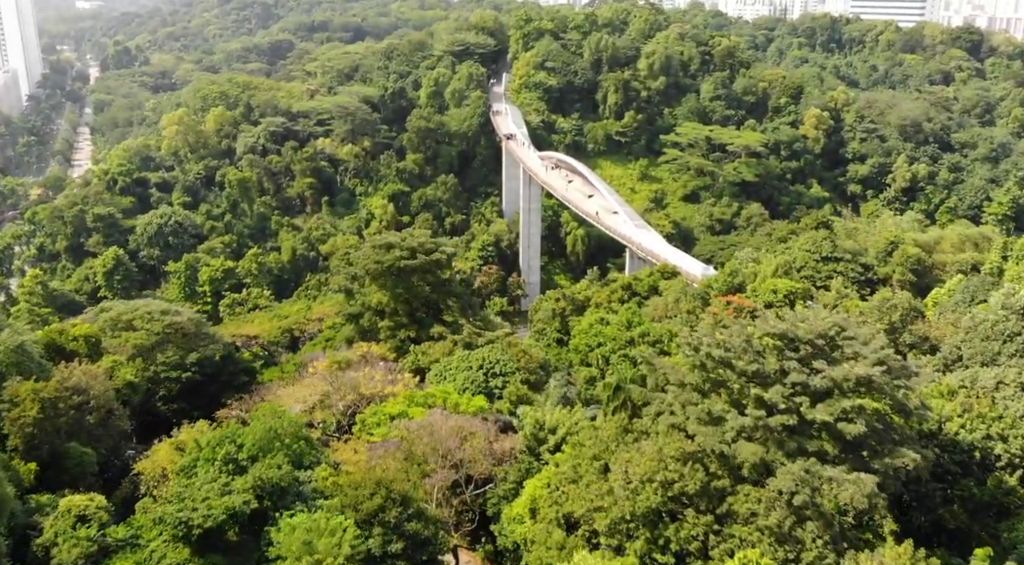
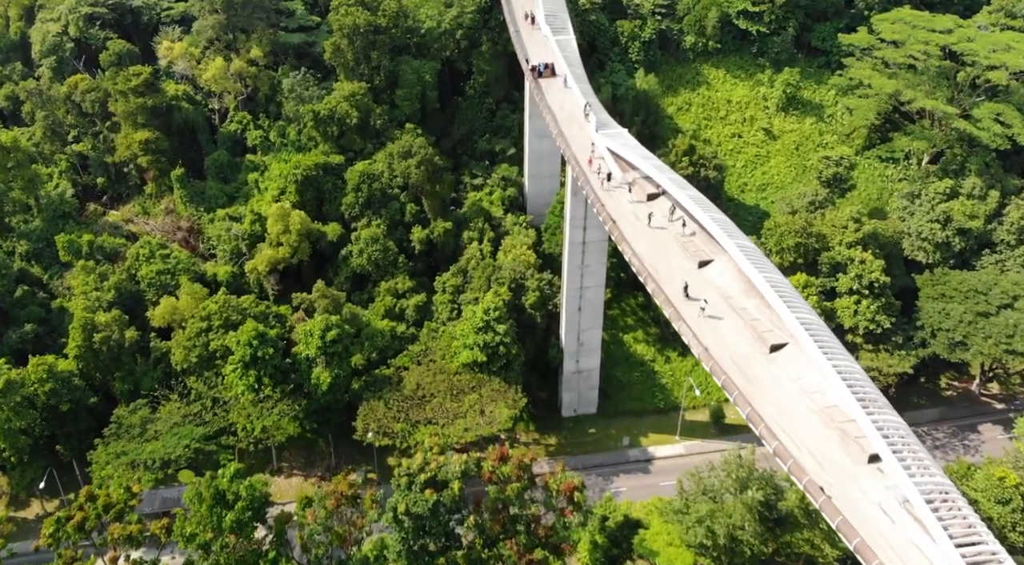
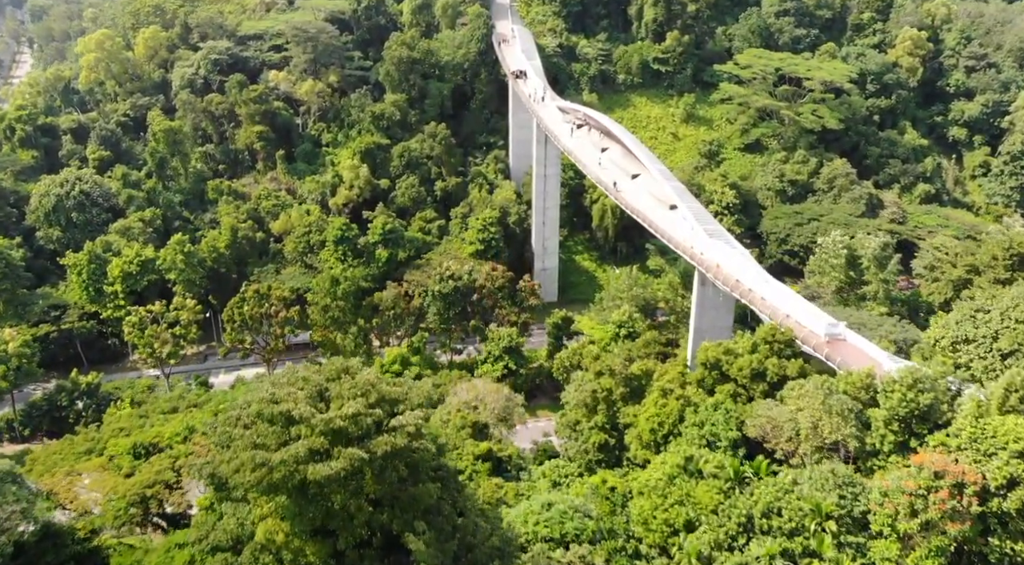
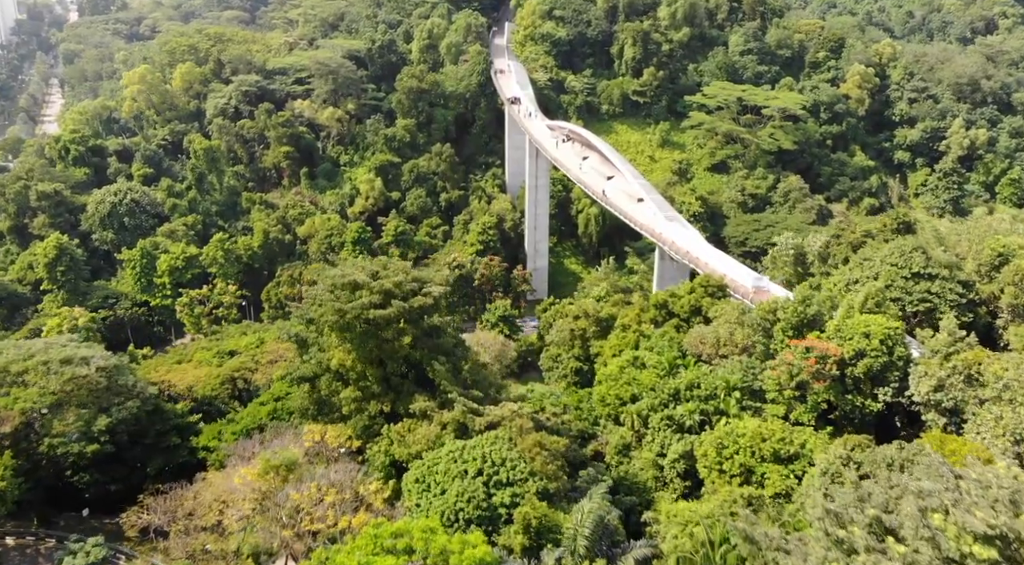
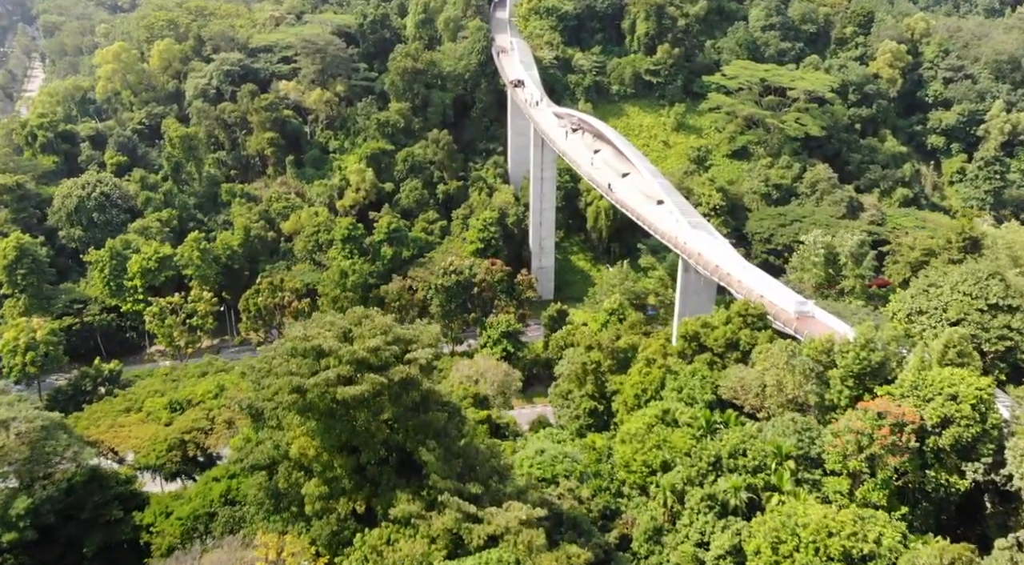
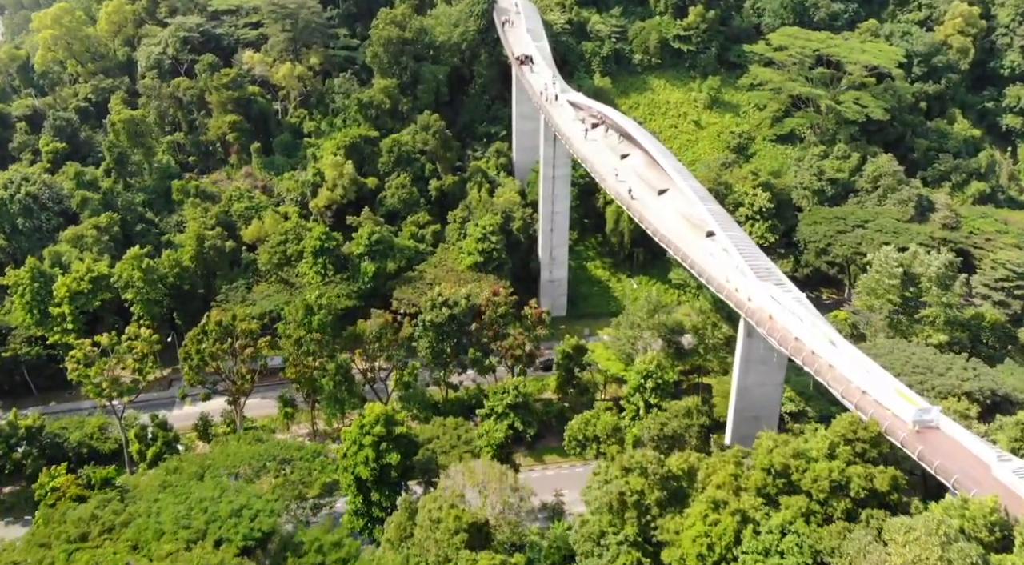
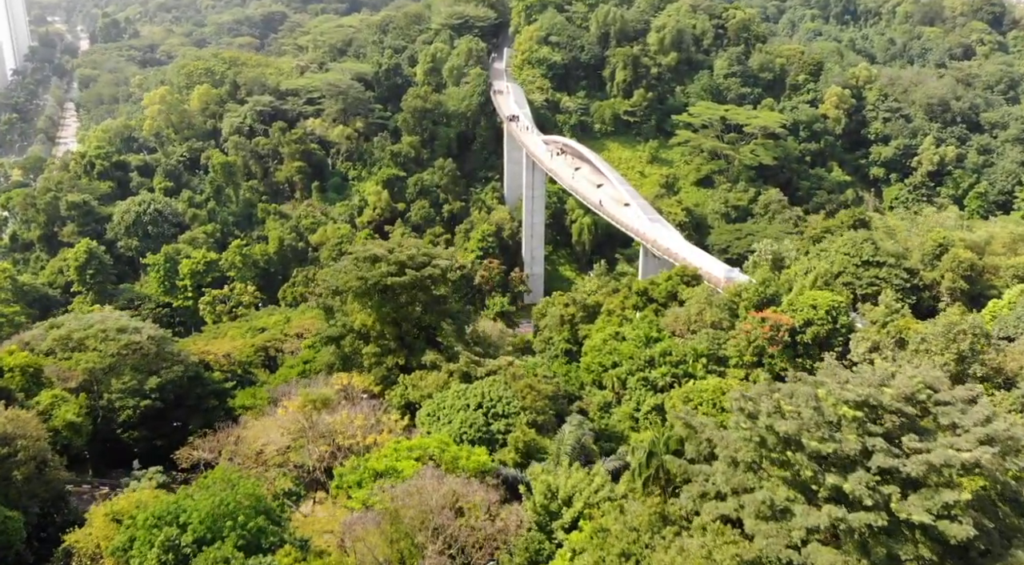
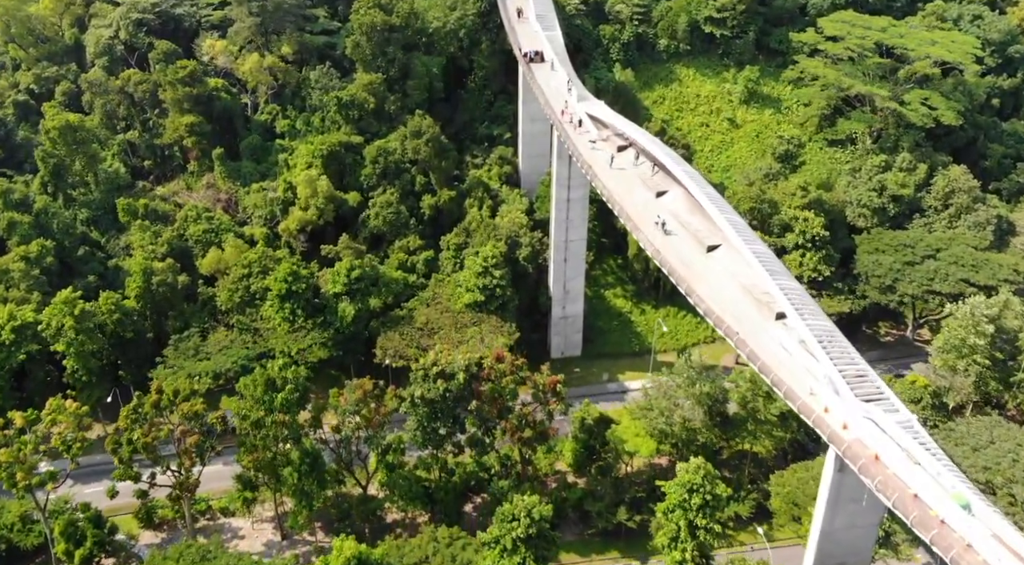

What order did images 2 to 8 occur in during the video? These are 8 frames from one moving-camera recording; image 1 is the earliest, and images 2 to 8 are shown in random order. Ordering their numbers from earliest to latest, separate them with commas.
7, 4, 5, 3, 6, 8, 2
